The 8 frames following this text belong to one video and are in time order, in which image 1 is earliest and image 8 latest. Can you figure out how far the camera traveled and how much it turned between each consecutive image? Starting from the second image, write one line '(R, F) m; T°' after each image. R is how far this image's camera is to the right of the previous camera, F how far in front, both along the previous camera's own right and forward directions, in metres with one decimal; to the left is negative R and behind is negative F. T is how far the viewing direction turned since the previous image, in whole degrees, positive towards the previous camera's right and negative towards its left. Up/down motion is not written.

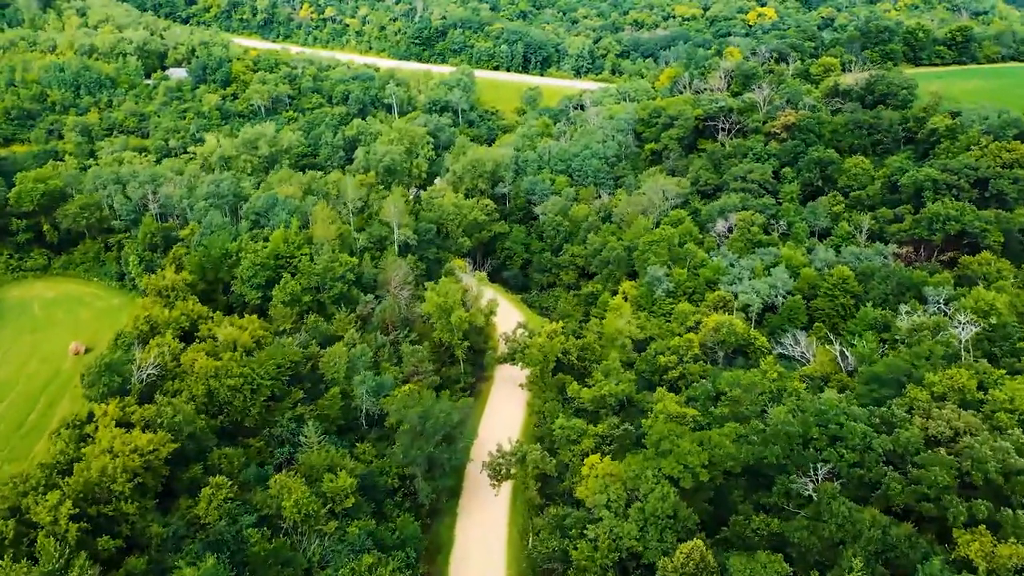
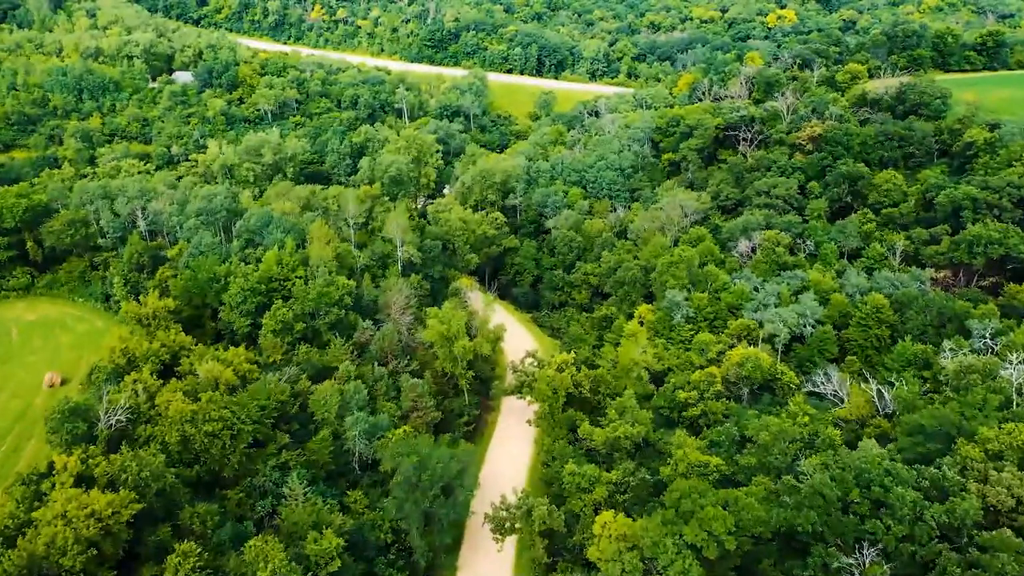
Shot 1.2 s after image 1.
(+0.4, +4.3) m; -1°
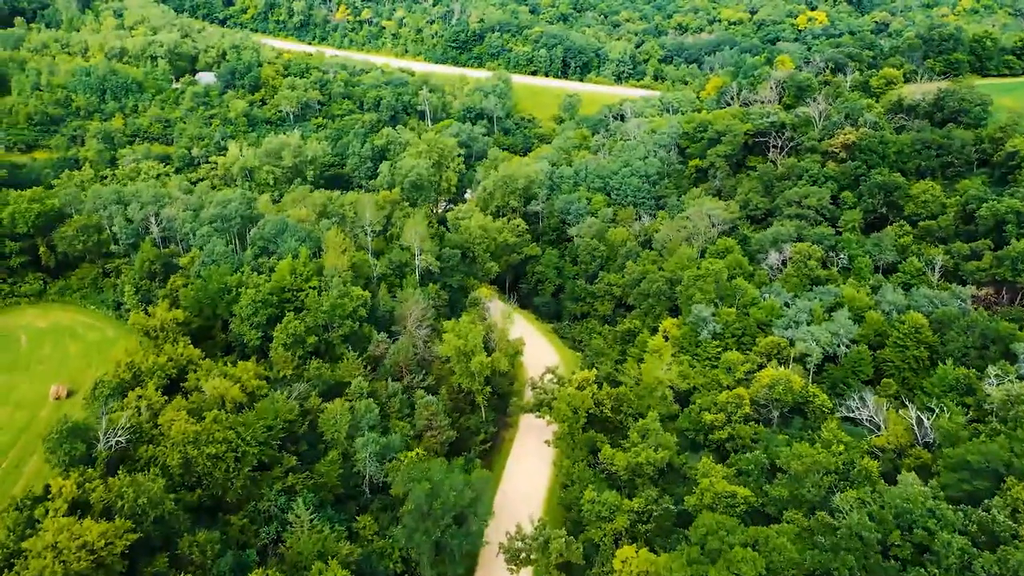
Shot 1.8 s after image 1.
(+0.2, +2.1) m; -2°
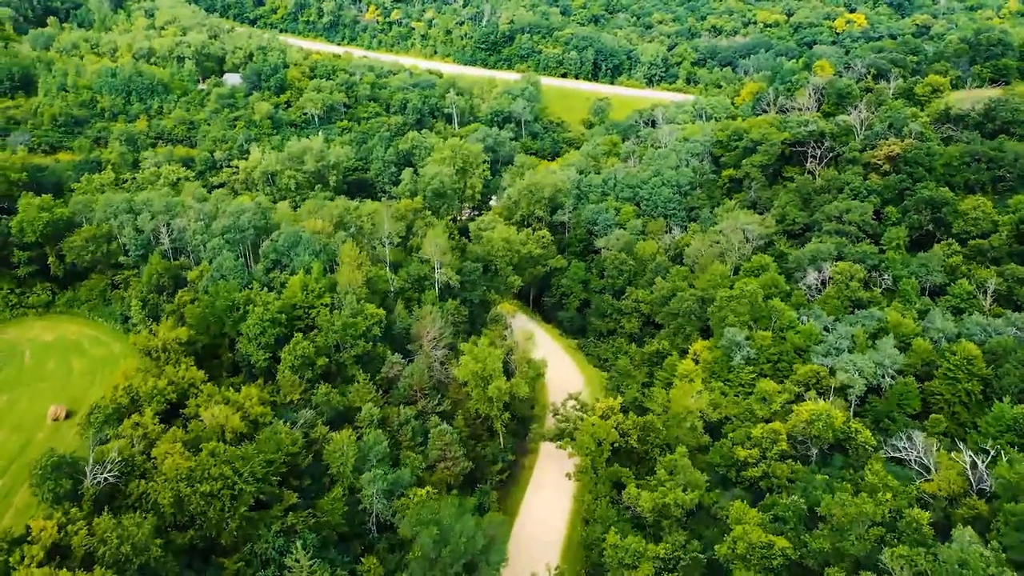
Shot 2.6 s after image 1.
(+0.4, +3.1) m; -2°
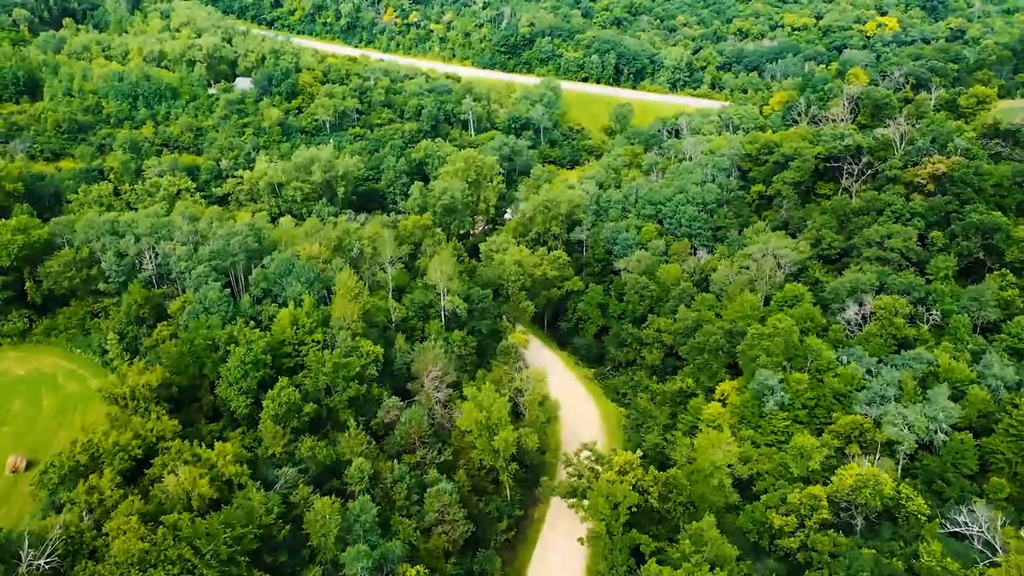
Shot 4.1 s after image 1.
(+0.6, +5.1) m; -1°
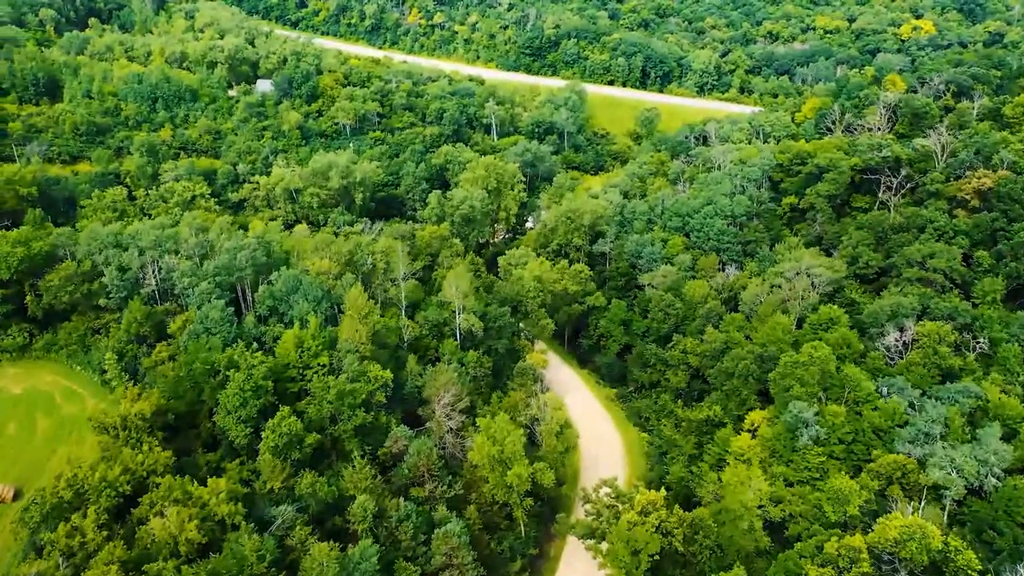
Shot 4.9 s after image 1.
(+0.3, +3.0) m; -2°
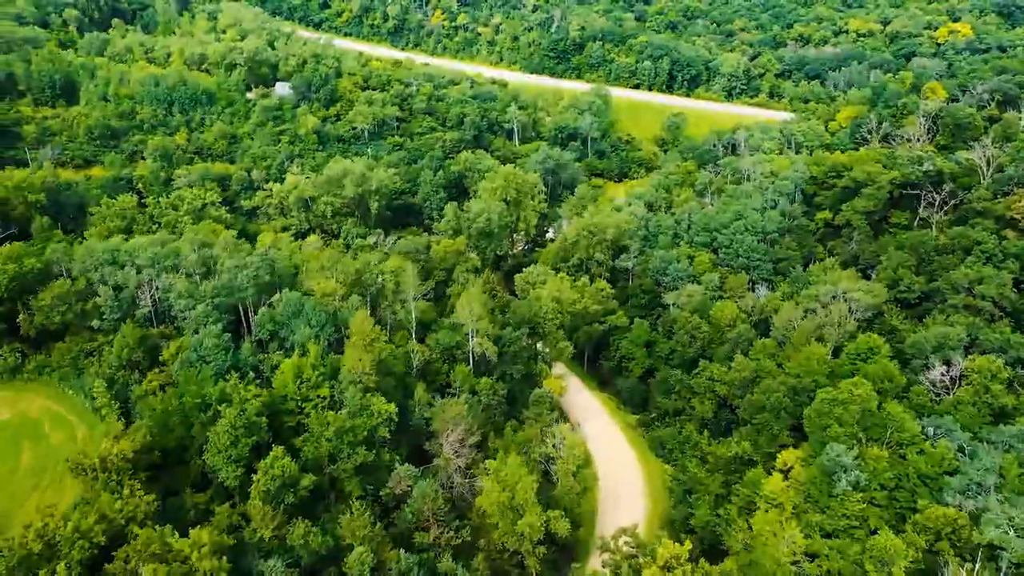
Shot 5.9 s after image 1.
(+0.4, +3.5) m; -2°
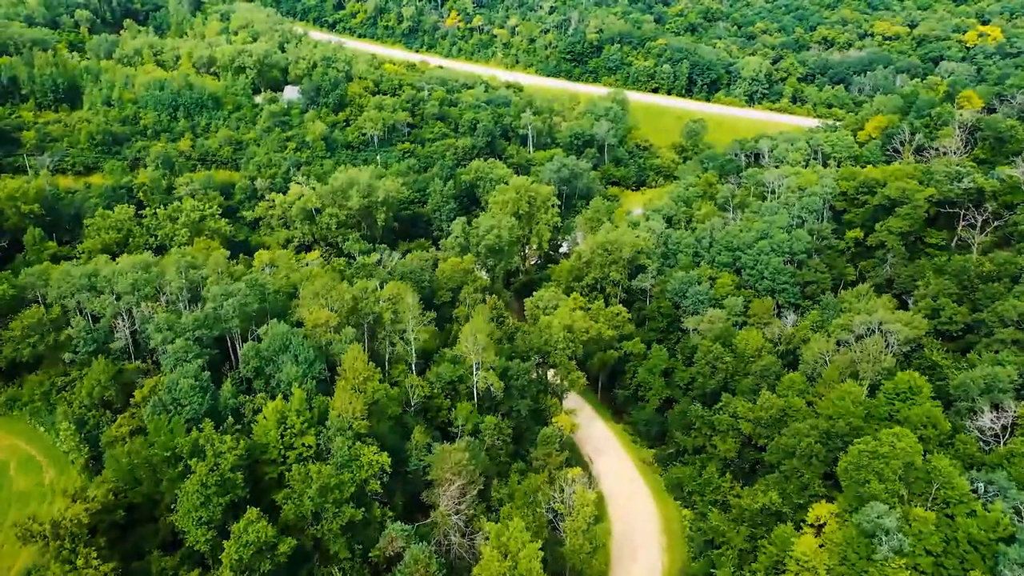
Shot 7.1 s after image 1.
(+0.5, +4.3) m; -1°
